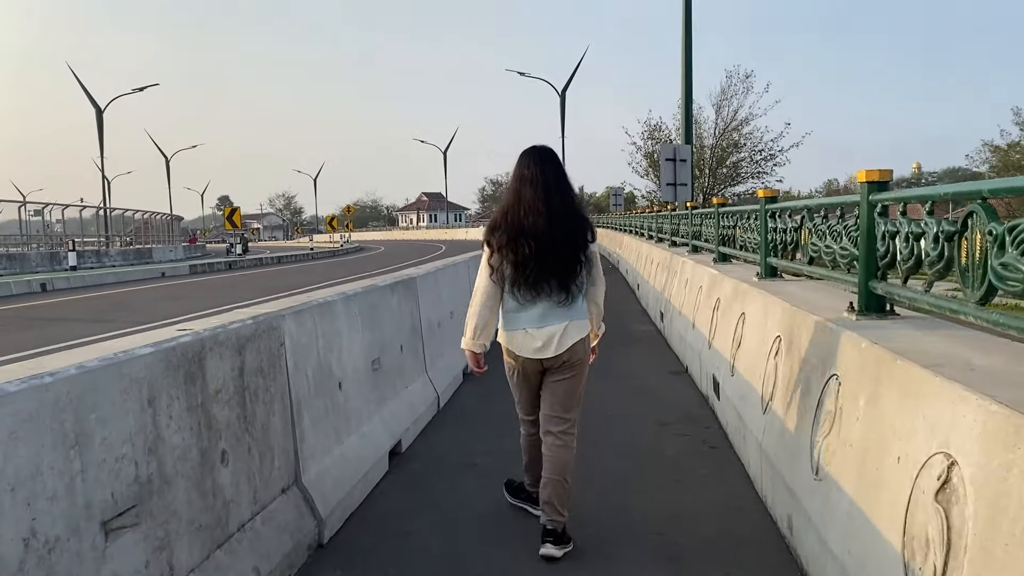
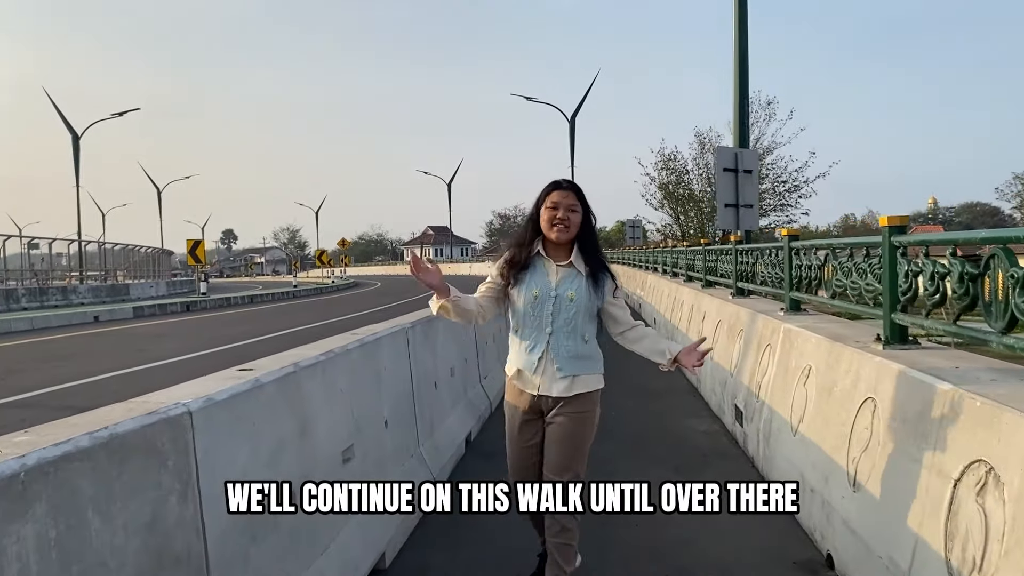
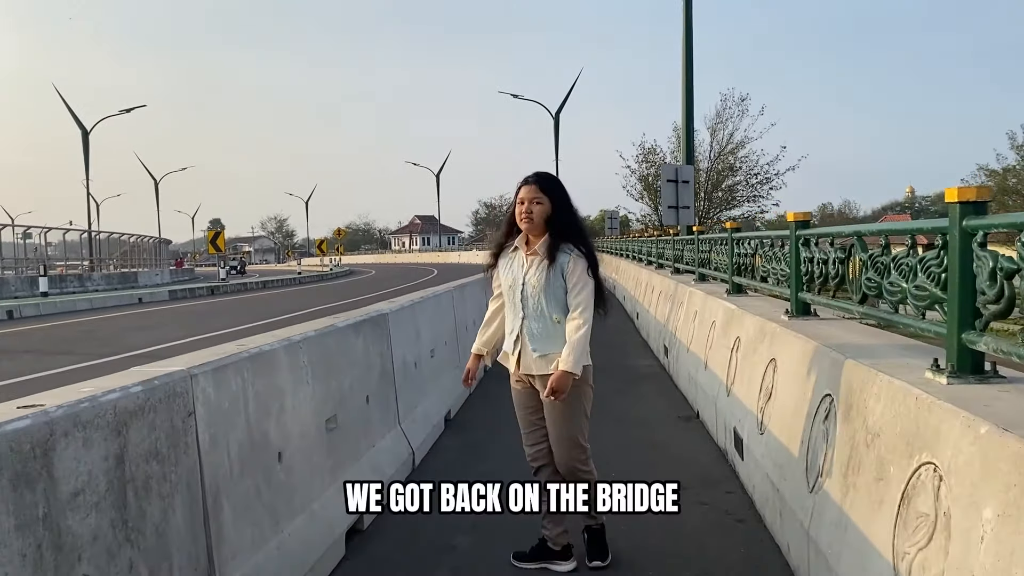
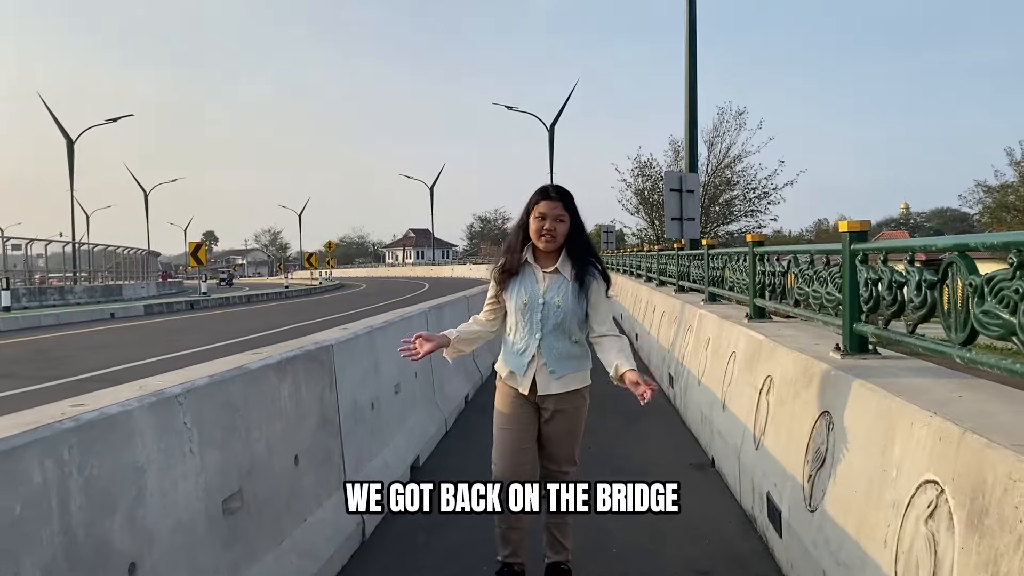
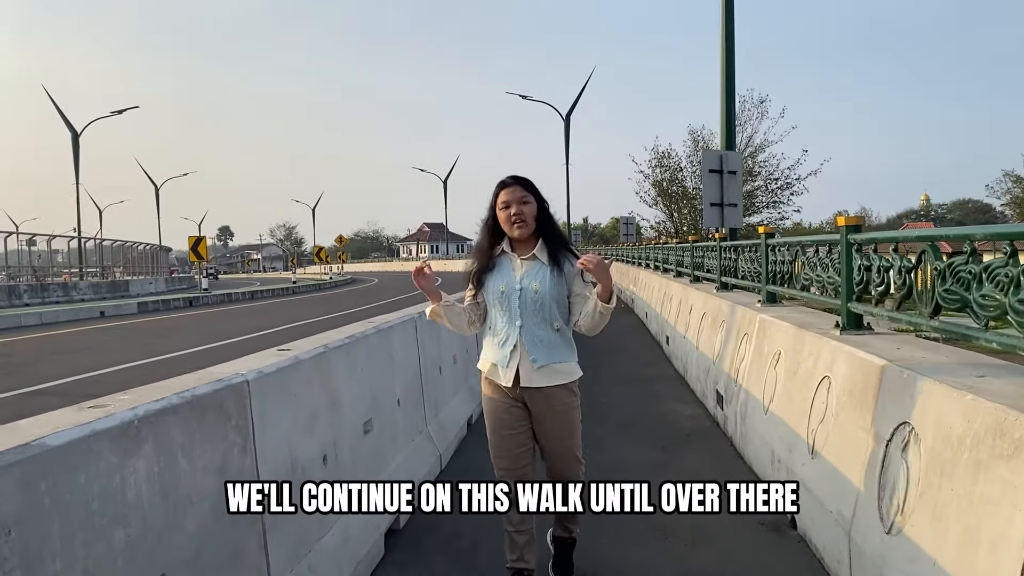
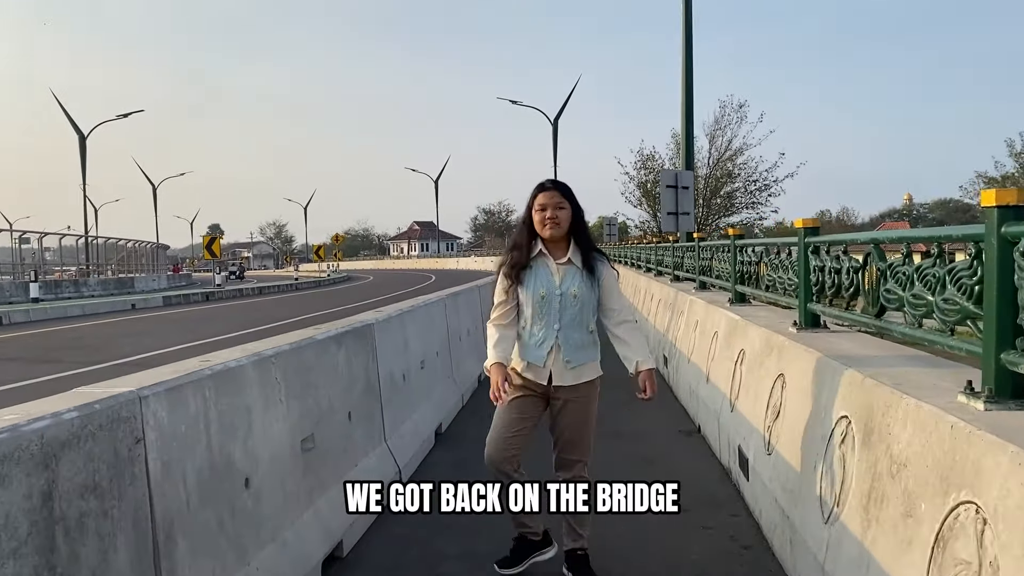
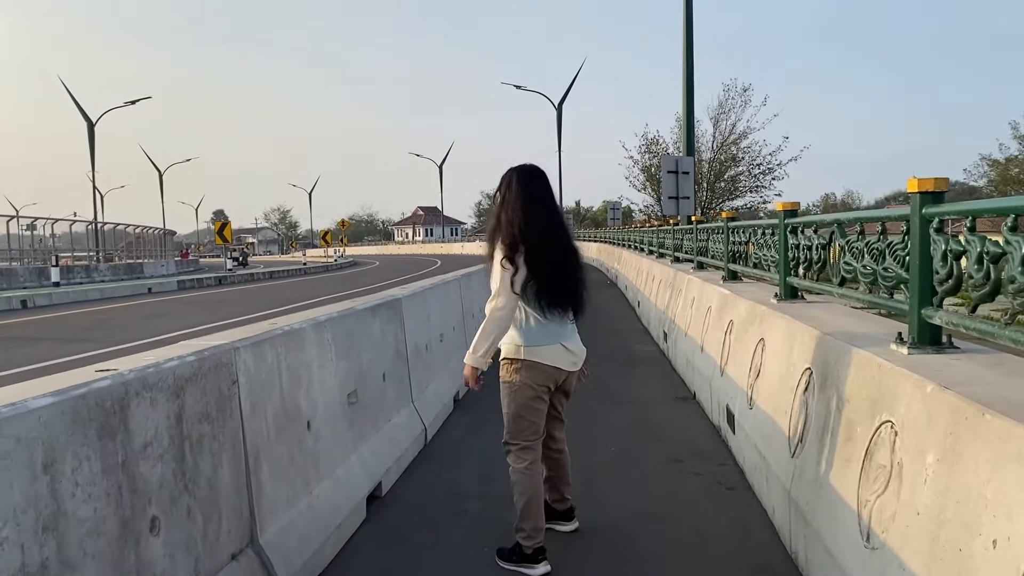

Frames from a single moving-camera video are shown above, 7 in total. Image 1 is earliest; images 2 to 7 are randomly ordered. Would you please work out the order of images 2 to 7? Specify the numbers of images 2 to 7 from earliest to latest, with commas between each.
7, 3, 6, 4, 5, 2
